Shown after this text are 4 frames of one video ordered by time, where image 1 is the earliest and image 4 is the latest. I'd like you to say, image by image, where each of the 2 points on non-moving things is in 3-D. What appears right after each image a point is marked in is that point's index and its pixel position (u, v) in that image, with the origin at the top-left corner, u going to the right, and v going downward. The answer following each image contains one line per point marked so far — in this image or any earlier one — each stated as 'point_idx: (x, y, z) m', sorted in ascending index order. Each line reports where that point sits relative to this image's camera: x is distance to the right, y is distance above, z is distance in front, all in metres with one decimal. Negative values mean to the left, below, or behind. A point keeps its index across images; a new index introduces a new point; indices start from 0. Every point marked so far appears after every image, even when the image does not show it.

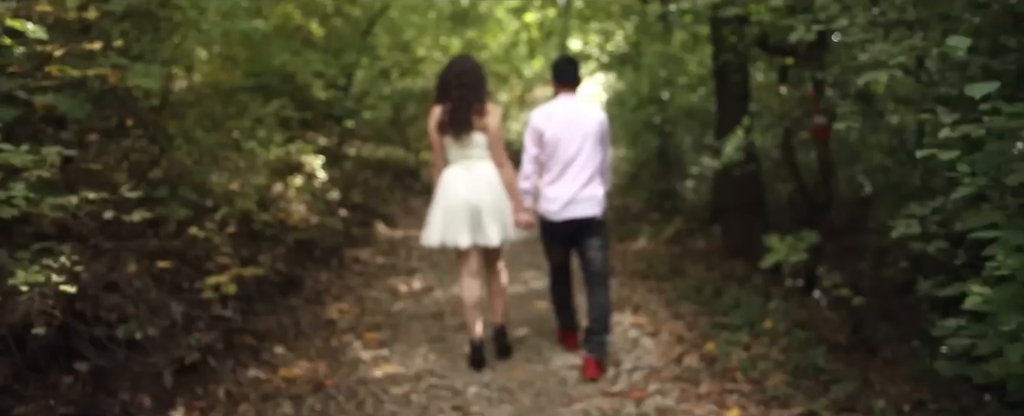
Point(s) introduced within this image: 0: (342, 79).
0: (-2.3, +1.7, +11.2) m
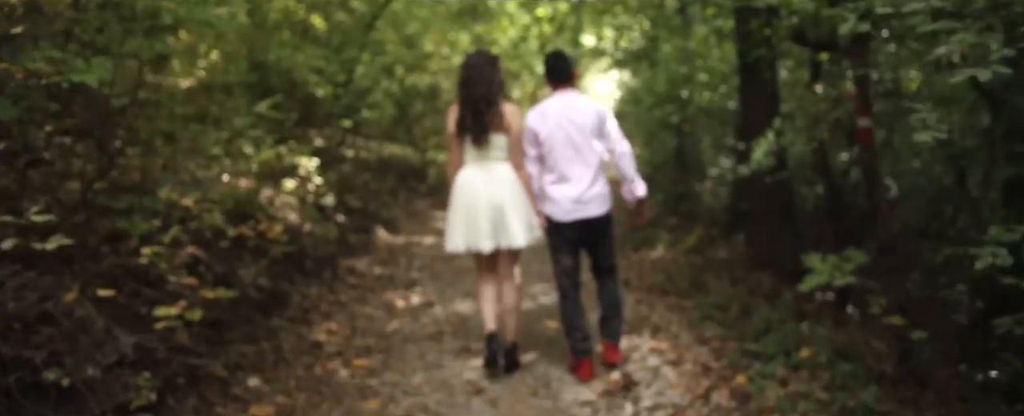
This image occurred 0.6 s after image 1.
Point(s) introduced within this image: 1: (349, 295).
0: (-2.1, +1.7, +10.6) m
1: (-1.4, -0.7, +7.0) m
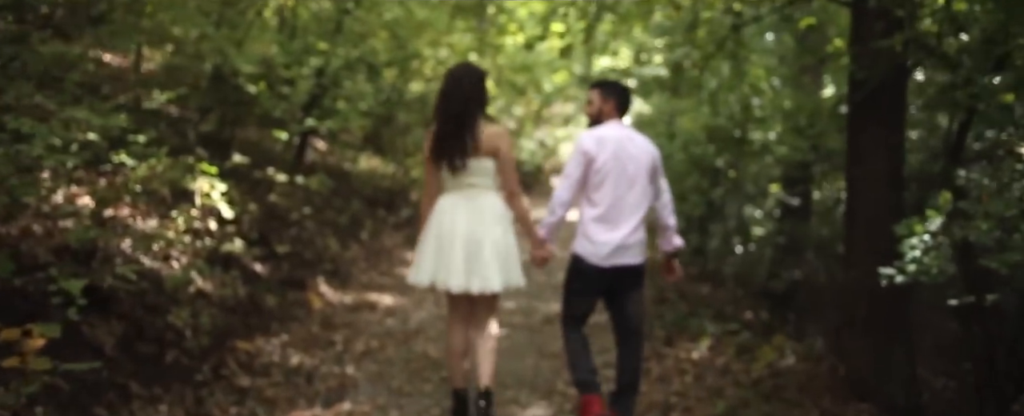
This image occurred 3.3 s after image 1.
0: (-2.1, +1.3, +7.9) m
1: (-1.5, -1.1, +4.3) m
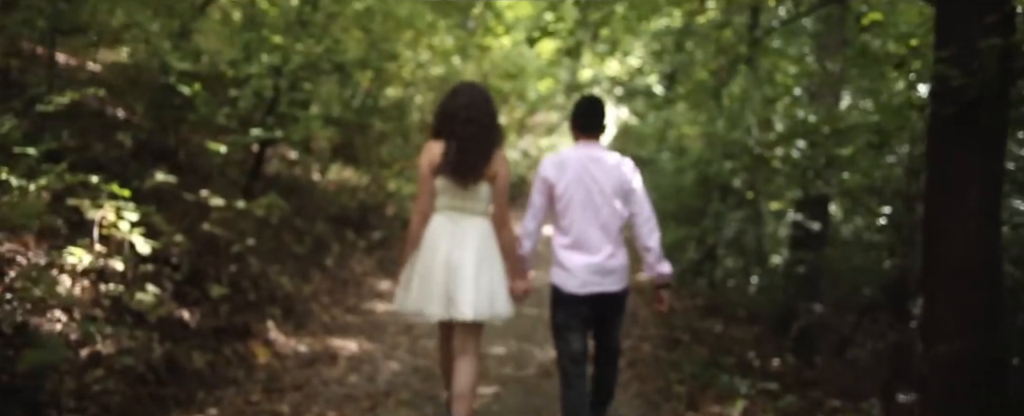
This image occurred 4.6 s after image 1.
0: (-2.1, +1.1, +6.6) m
1: (-1.5, -1.2, +3.0) m
